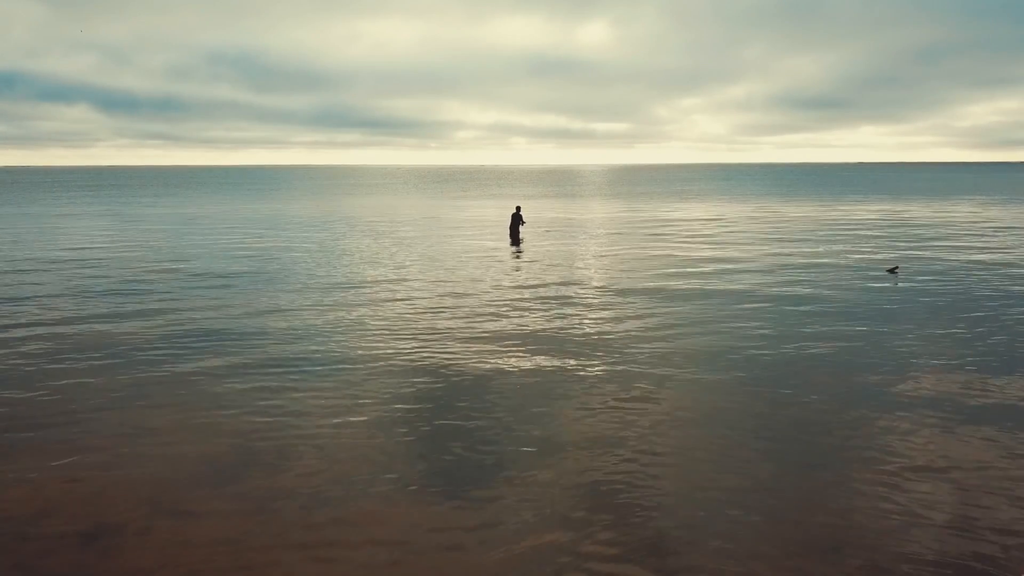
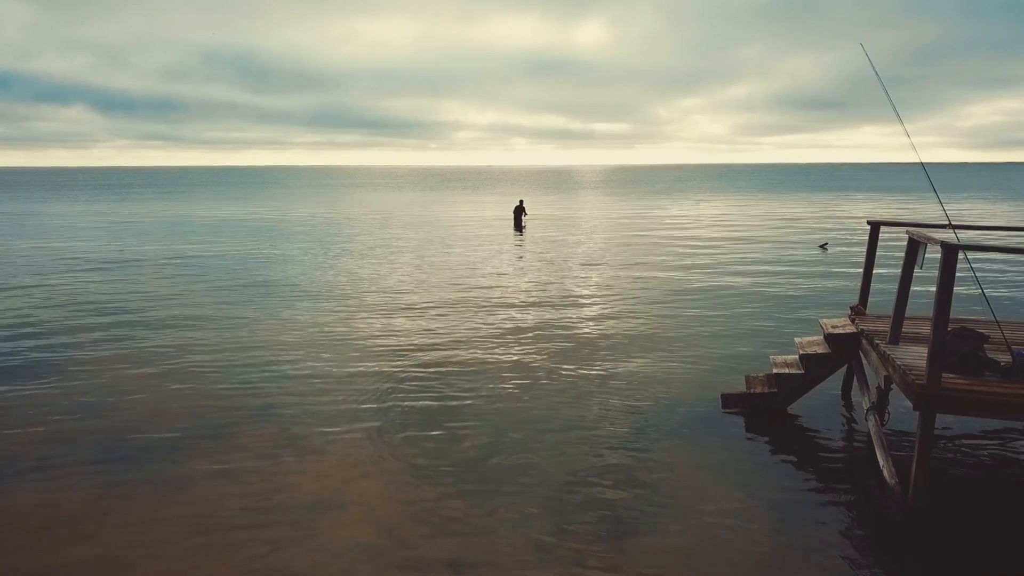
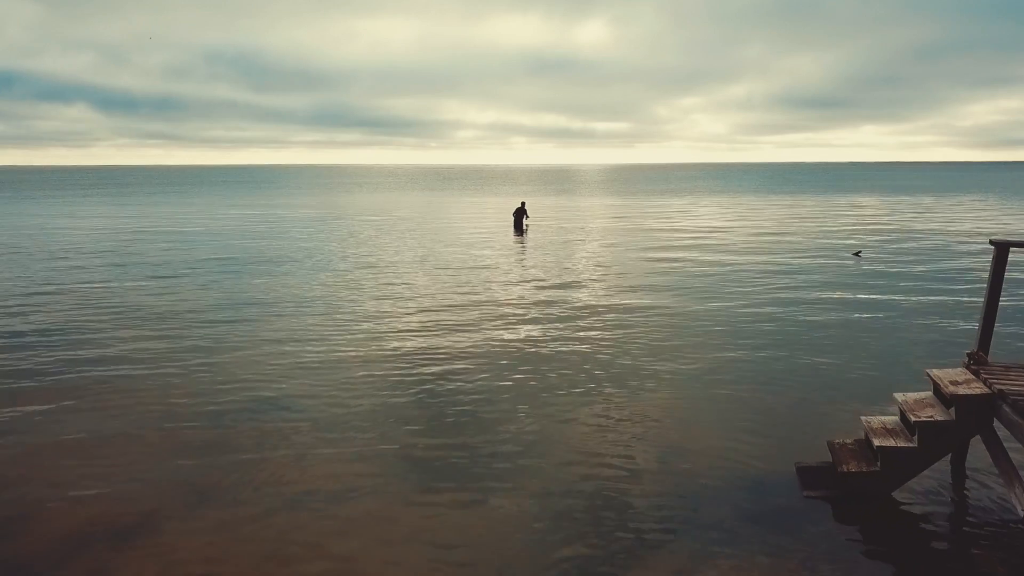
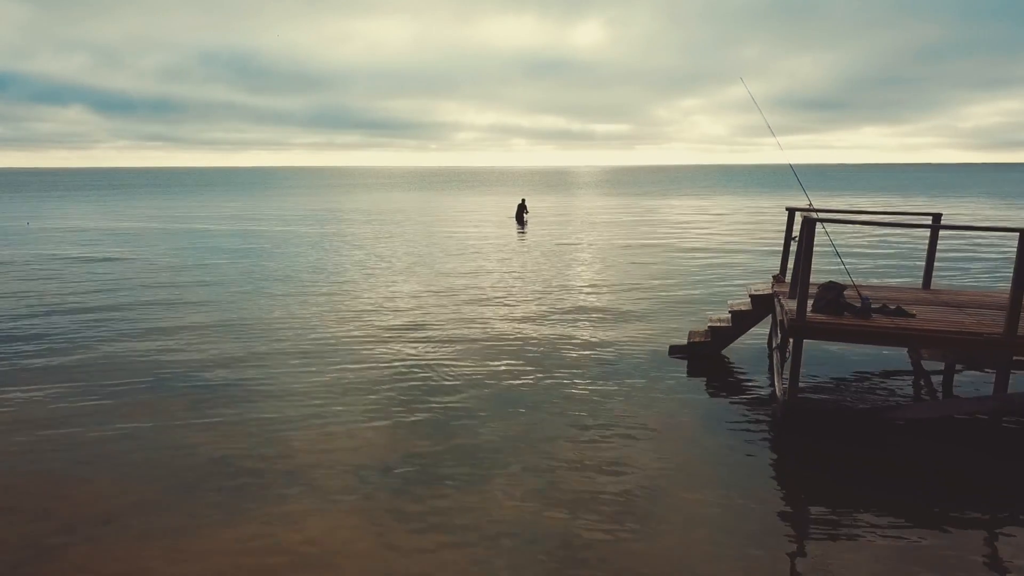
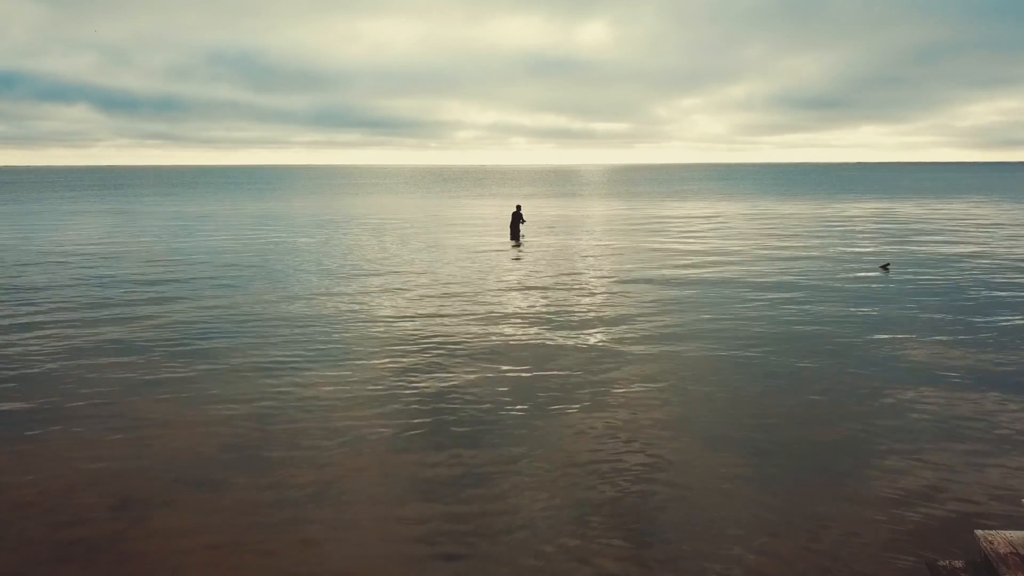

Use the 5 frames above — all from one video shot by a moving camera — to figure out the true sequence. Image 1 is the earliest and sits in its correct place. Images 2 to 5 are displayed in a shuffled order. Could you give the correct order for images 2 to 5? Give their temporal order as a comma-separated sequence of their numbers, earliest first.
5, 3, 2, 4
